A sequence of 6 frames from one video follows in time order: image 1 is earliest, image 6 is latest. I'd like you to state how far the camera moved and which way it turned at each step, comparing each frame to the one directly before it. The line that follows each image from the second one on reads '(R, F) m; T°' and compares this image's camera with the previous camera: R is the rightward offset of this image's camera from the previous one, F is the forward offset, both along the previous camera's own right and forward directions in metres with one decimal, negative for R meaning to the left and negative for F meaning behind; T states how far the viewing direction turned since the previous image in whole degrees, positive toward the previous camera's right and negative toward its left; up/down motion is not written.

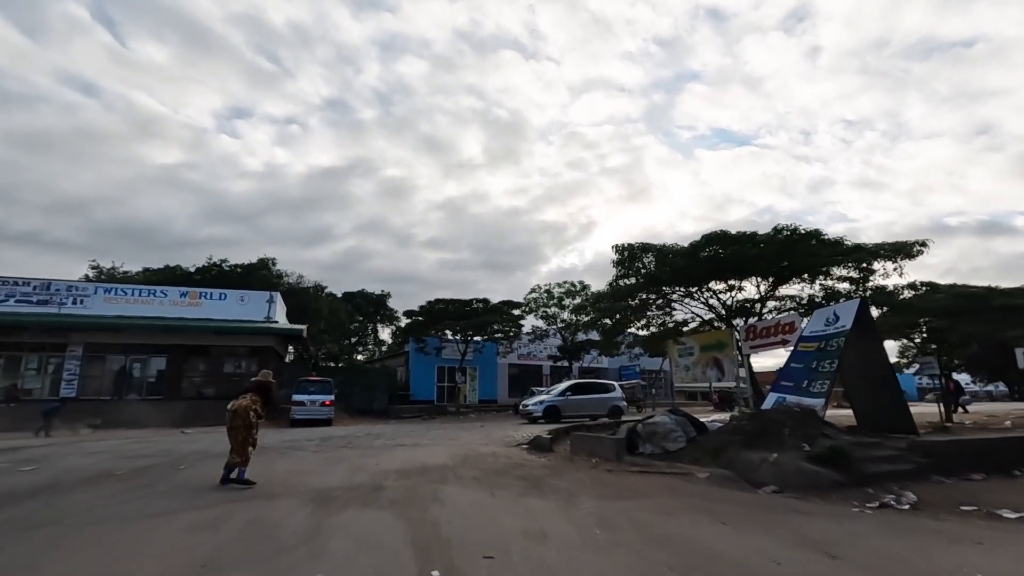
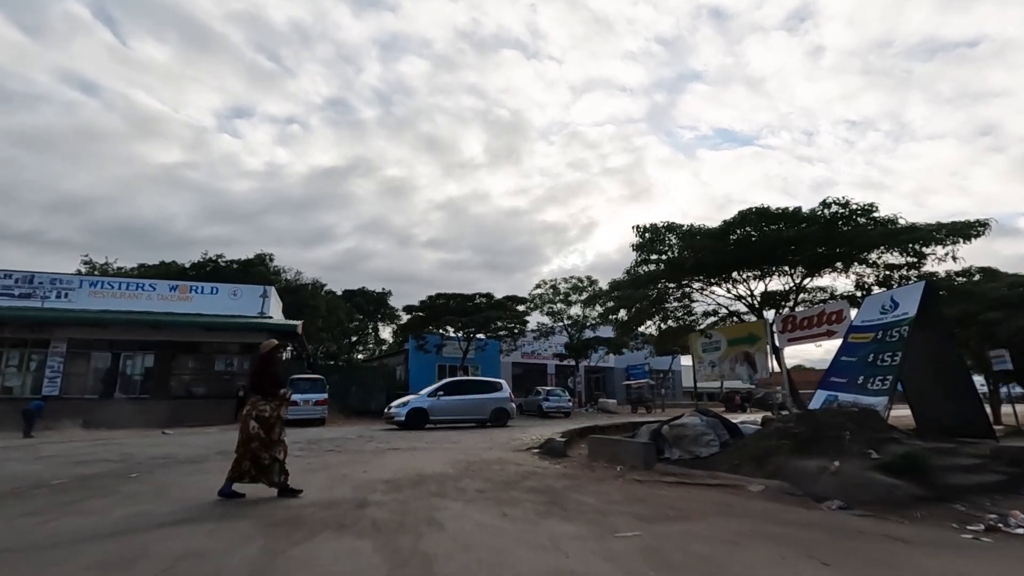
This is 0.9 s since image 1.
(-0.2, +1.5) m; 0°
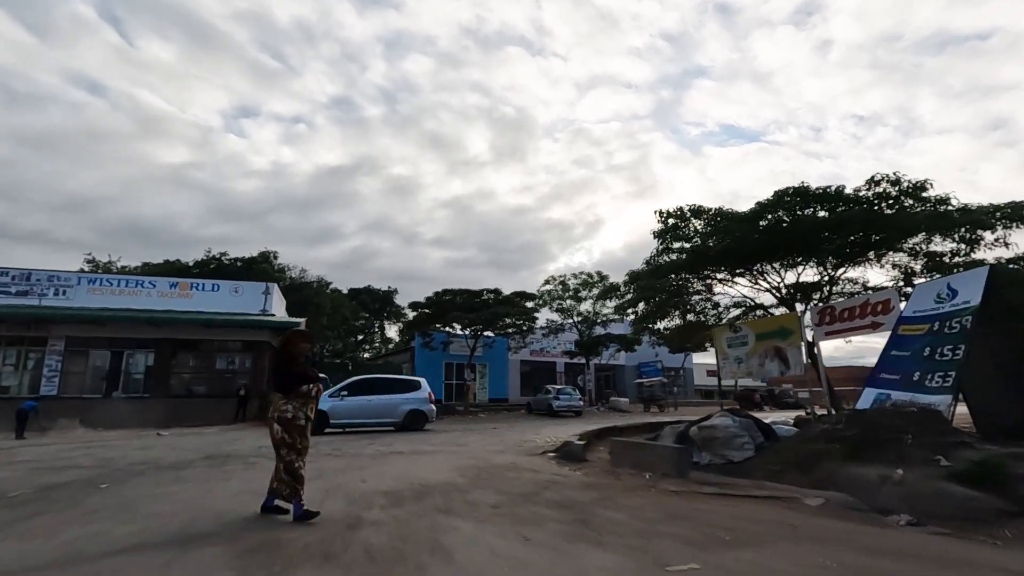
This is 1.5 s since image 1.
(-0.1, +1.0) m; -1°
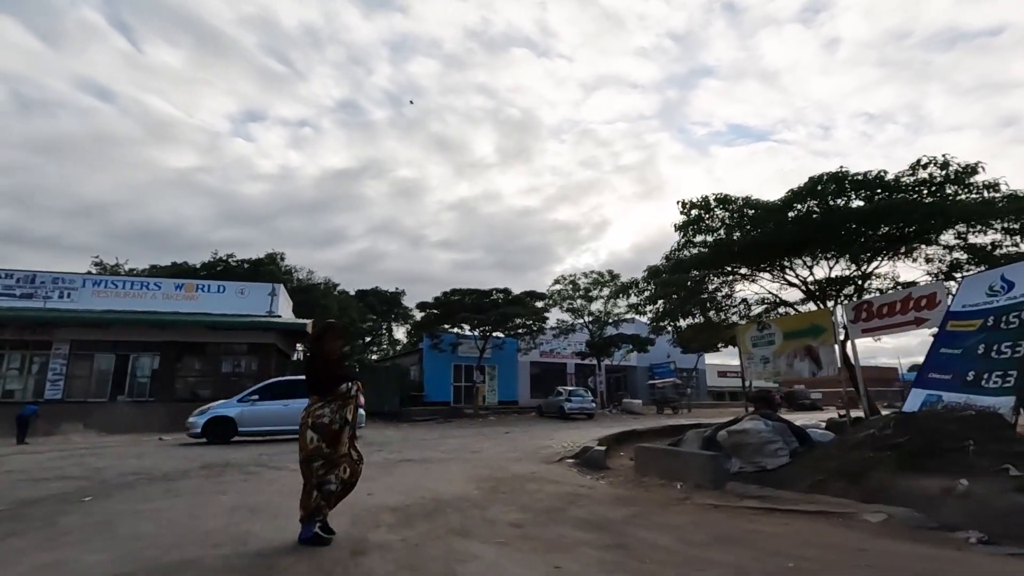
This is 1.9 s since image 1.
(-0.2, +0.7) m; -1°
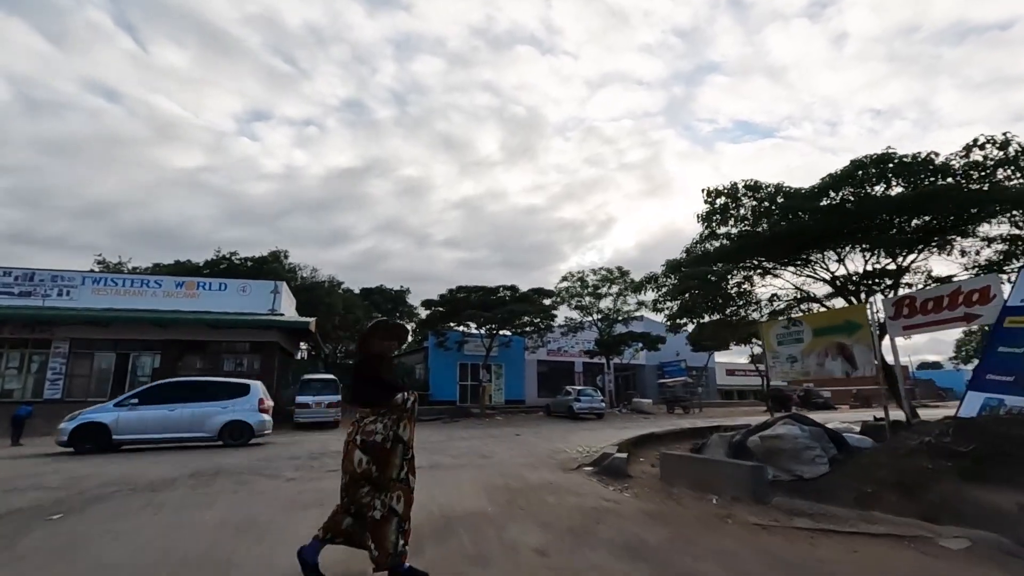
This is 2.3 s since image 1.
(-0.2, +0.7) m; -1°
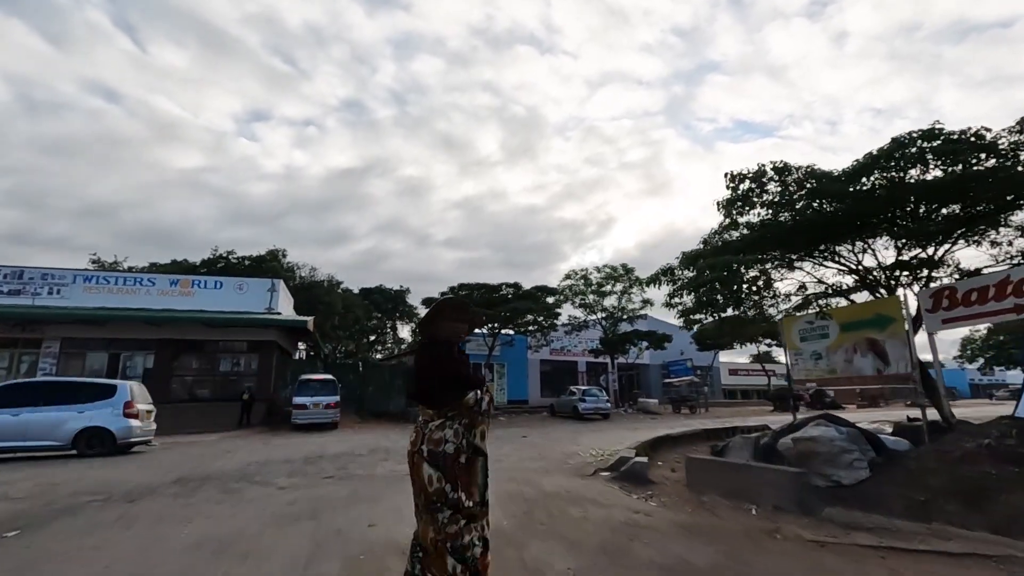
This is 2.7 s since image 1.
(-0.2, +0.7) m; 0°
